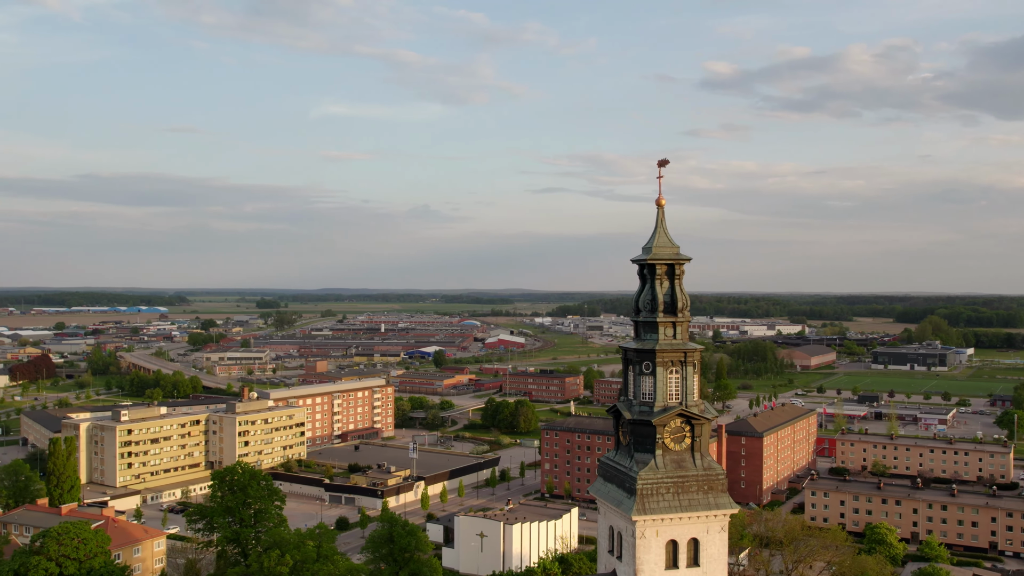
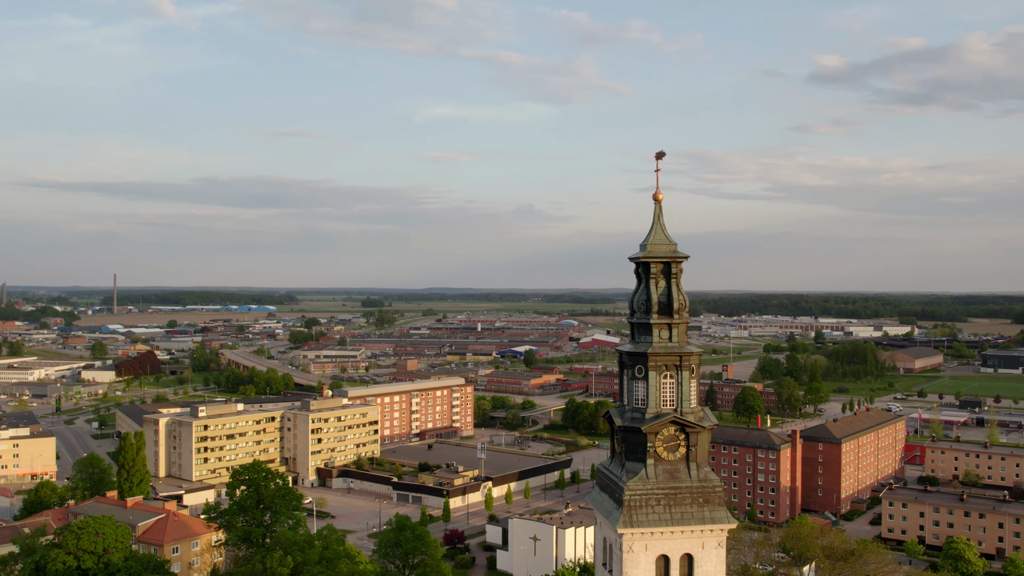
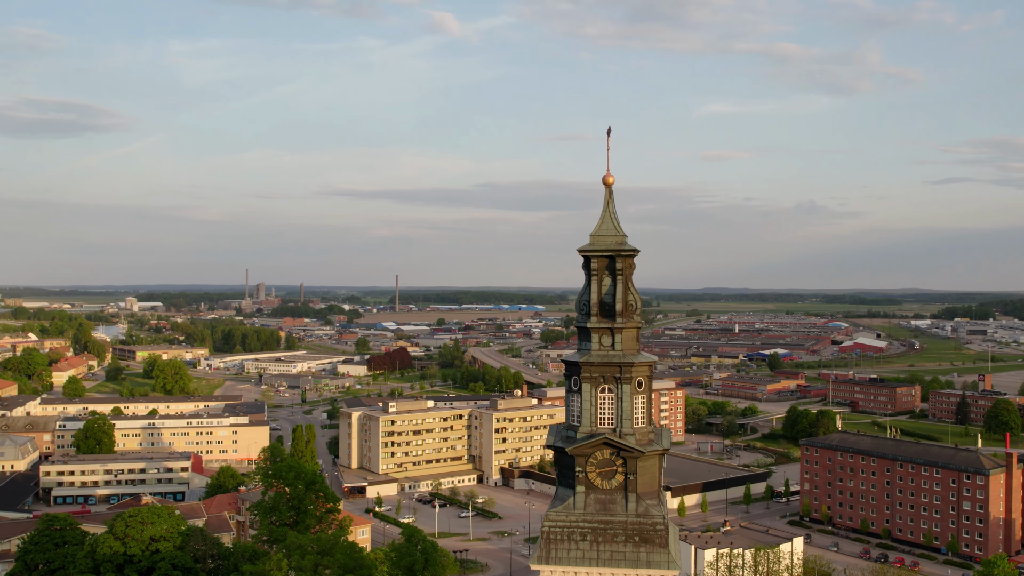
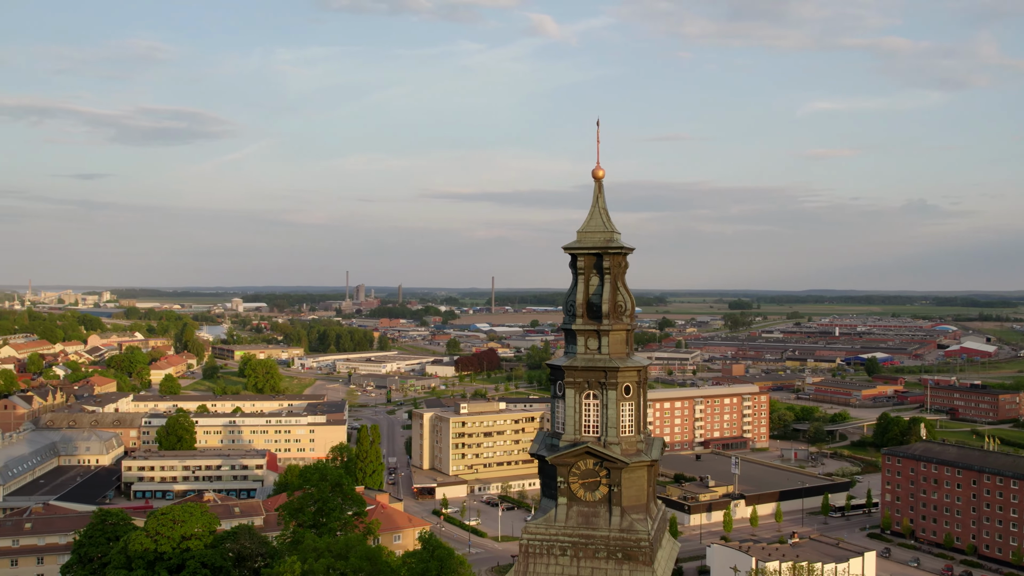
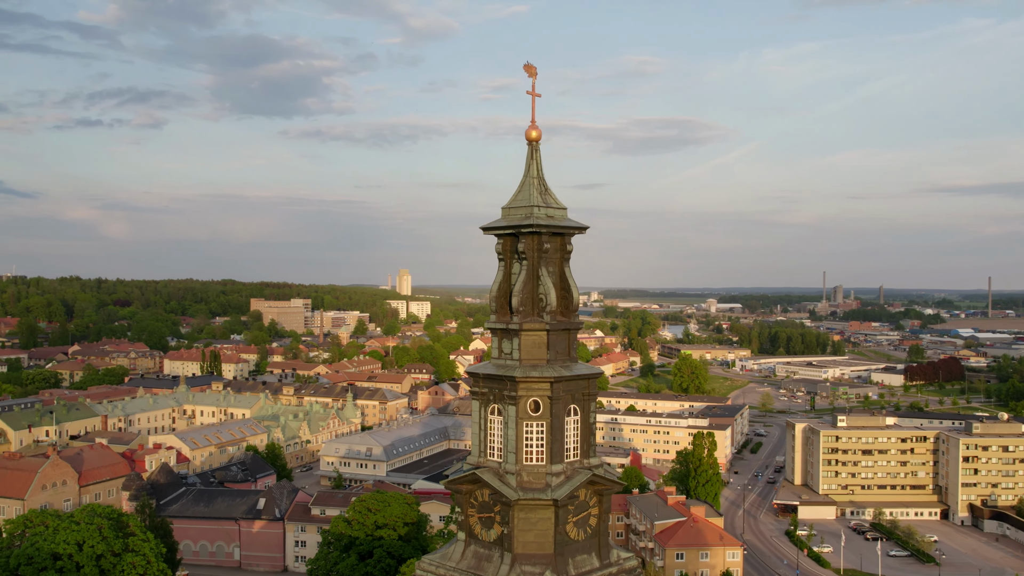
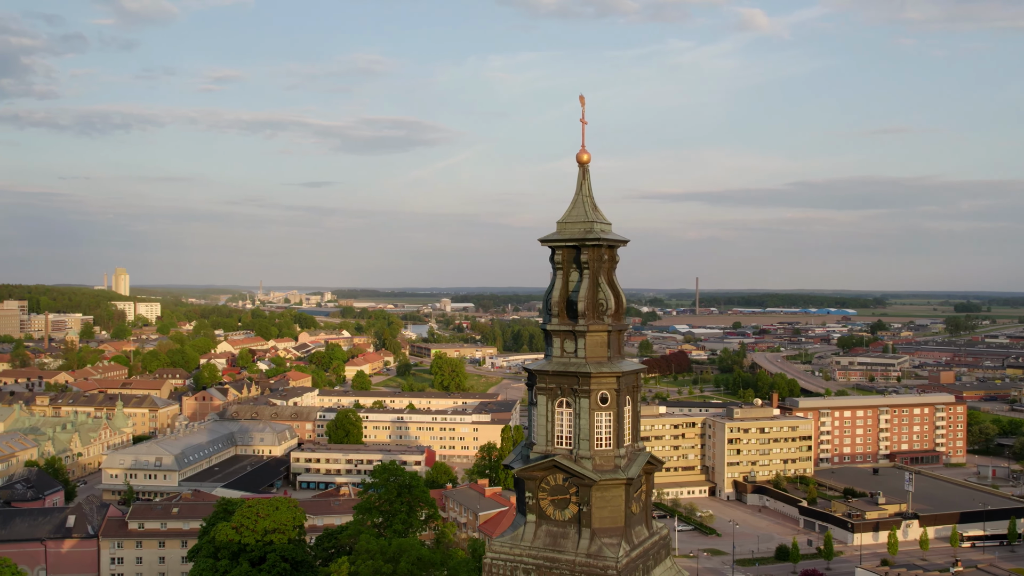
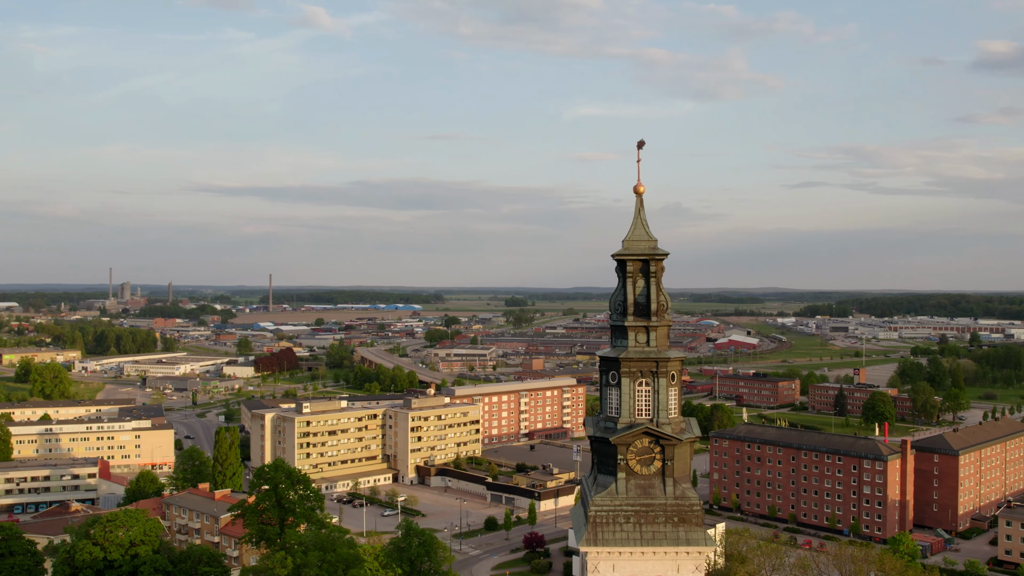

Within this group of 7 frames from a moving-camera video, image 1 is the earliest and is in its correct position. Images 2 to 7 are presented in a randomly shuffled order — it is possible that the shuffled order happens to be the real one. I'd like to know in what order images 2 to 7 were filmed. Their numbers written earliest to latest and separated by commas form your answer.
2, 7, 3, 4, 6, 5
